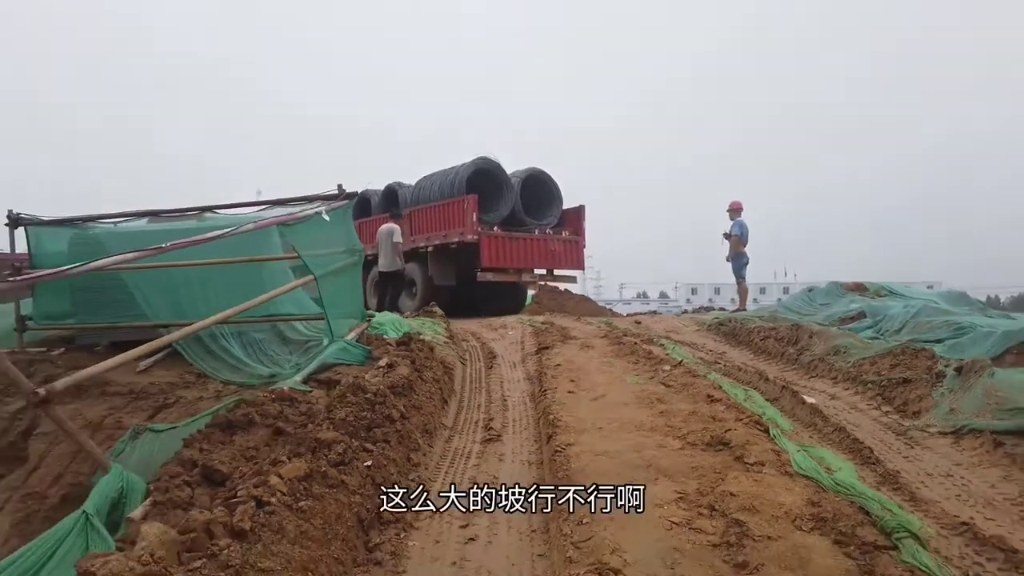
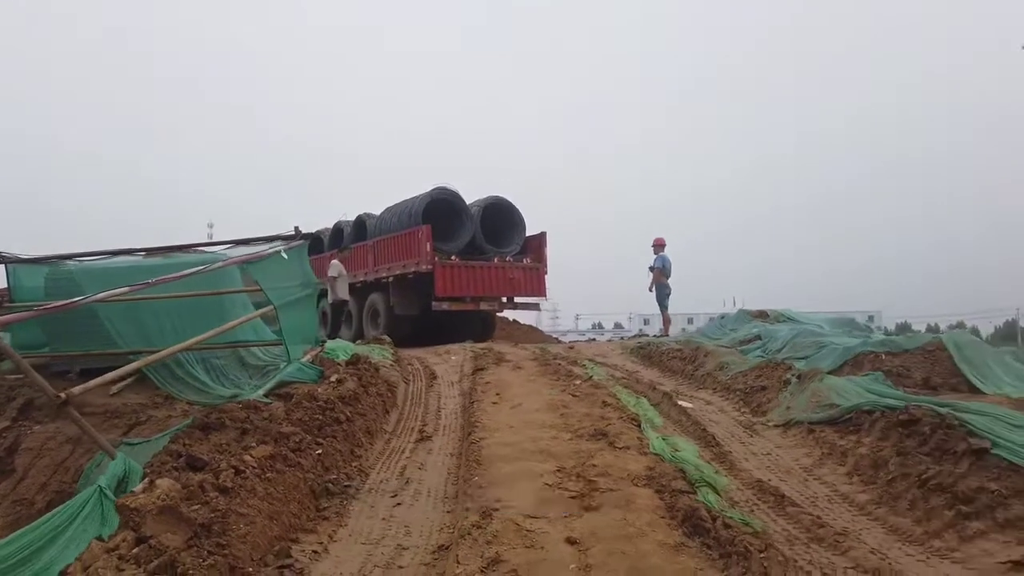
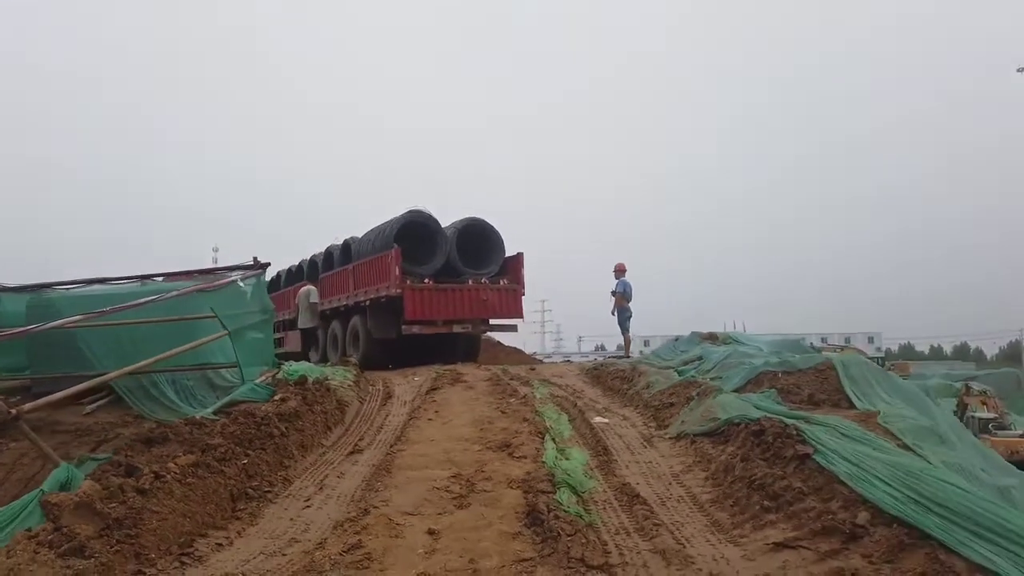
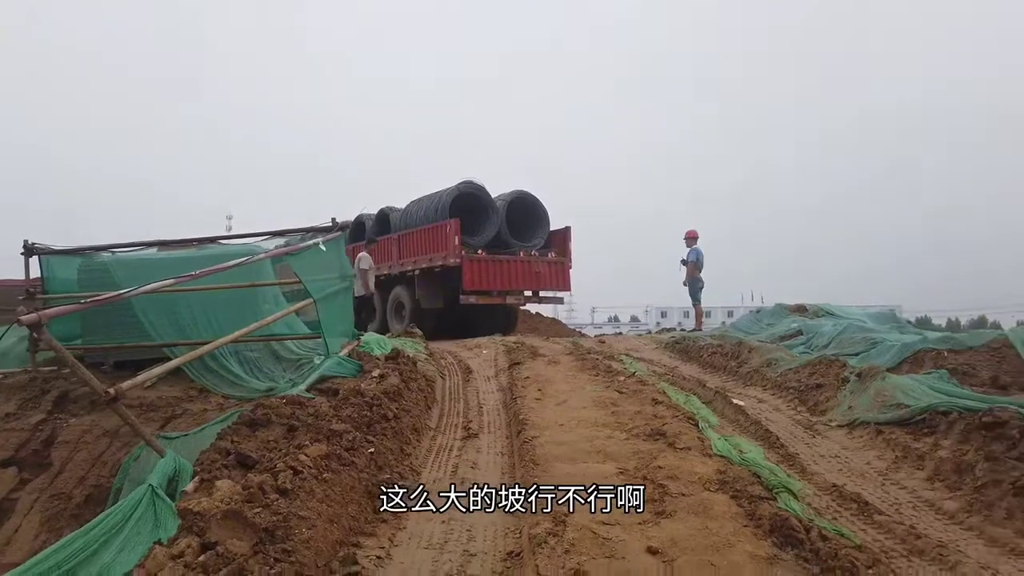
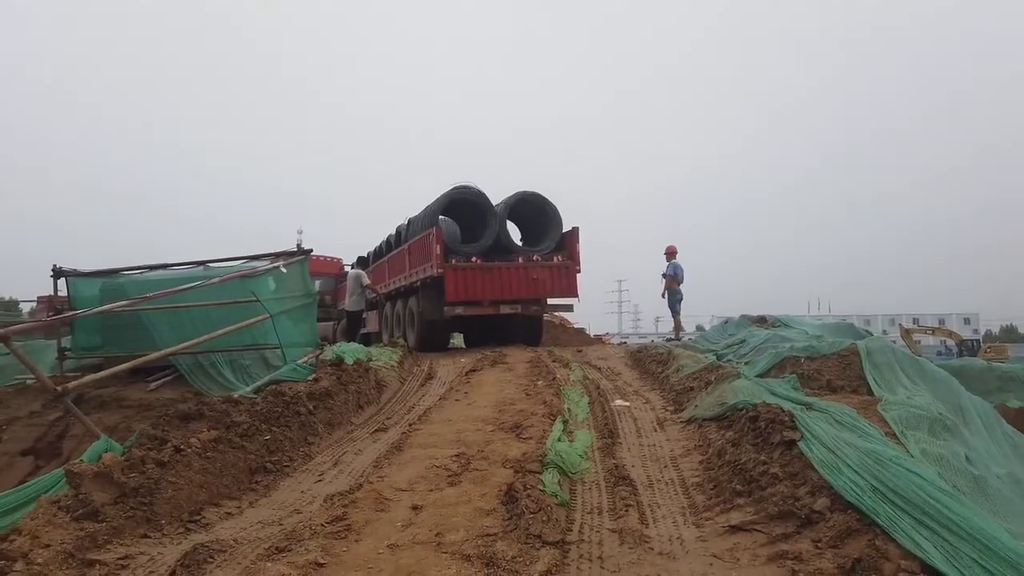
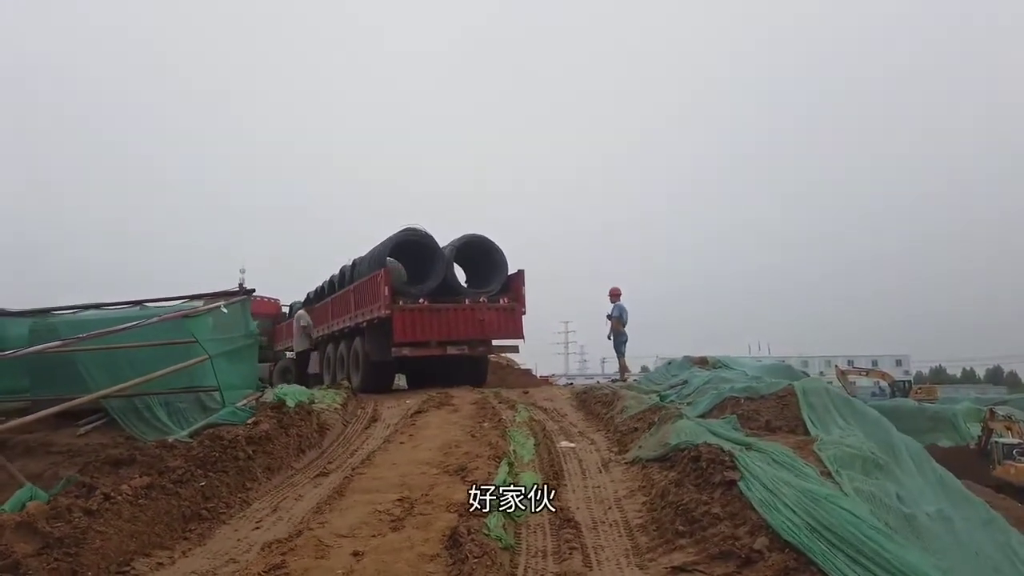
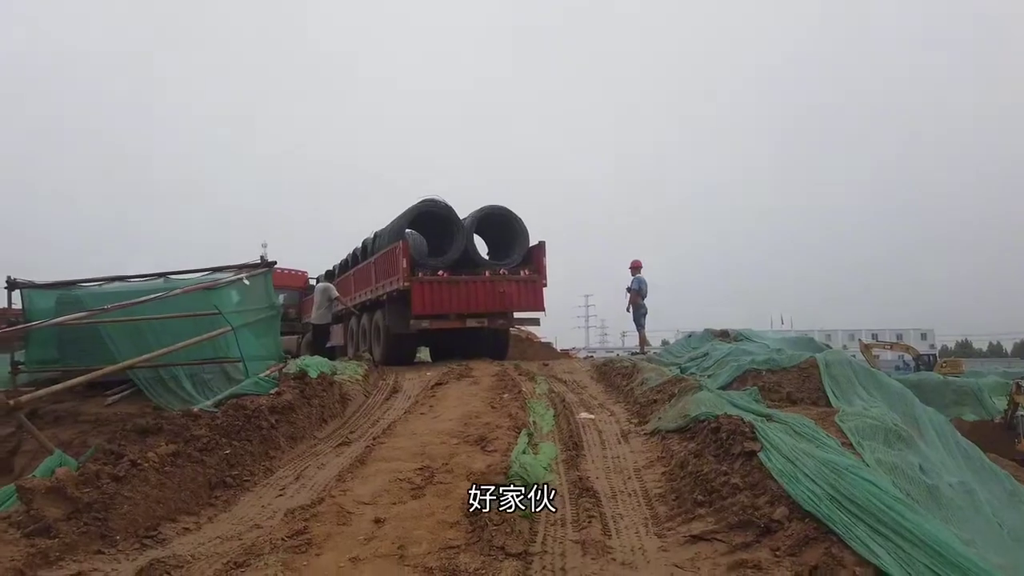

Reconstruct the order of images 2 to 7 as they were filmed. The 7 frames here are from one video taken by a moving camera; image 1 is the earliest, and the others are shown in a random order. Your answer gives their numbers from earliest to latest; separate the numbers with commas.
4, 2, 3, 6, 7, 5
